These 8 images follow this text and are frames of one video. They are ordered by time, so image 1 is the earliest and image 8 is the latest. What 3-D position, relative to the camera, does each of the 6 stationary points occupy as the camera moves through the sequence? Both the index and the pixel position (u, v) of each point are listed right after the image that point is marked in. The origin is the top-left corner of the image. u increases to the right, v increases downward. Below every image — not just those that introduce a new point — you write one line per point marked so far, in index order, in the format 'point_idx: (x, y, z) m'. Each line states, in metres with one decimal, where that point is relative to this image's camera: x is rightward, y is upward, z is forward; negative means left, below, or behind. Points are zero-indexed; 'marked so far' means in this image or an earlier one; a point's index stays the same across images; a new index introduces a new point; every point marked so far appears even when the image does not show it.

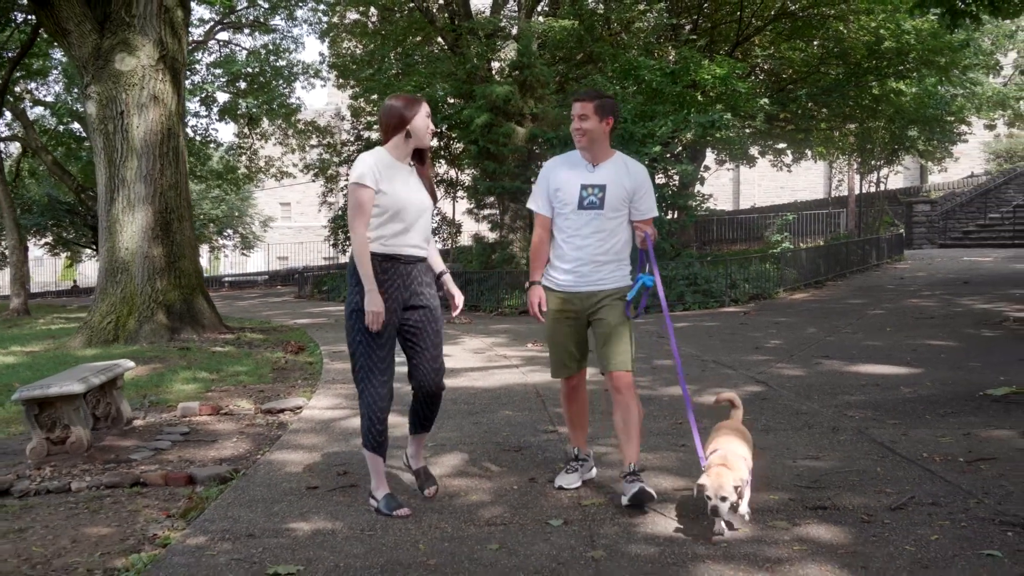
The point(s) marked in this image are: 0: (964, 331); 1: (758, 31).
0: (+3.4, -0.3, +8.6) m
1: (+3.8, +4.0, +17.7) m
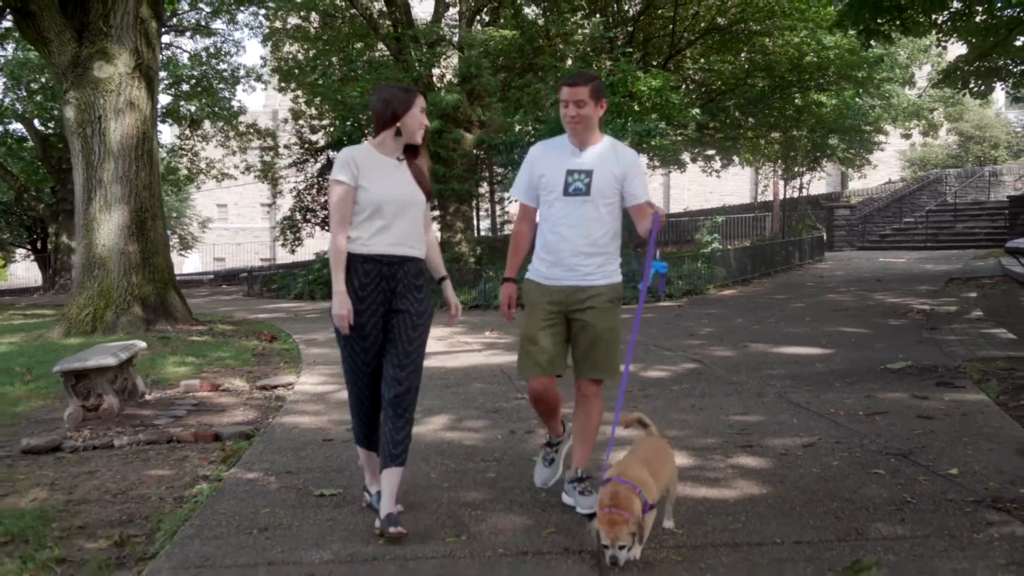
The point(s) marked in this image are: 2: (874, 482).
0: (+3.1, -0.3, +9.7) m
1: (+2.9, +4.0, +18.8) m
2: (+1.2, -0.6, +3.9) m
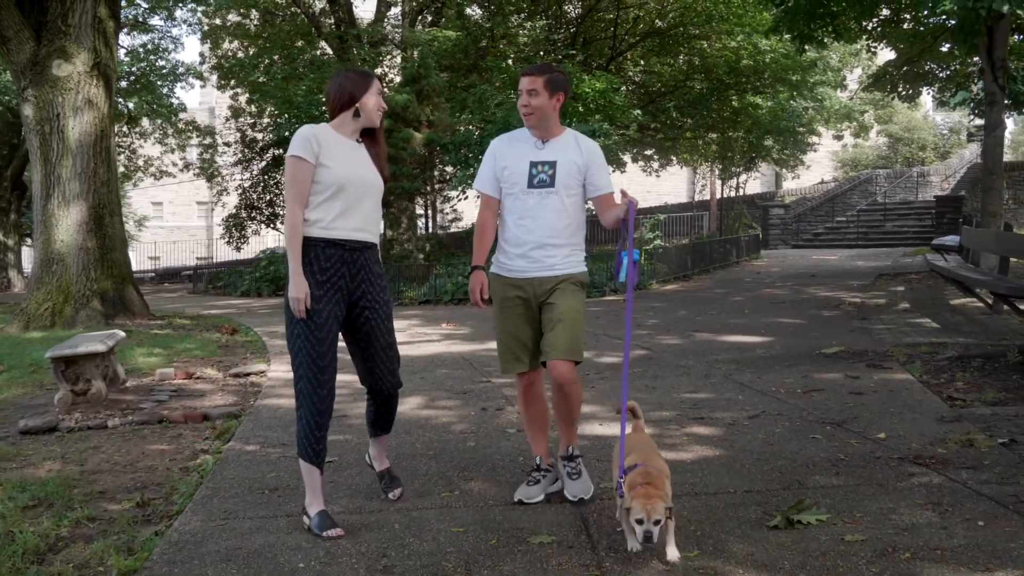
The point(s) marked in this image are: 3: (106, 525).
0: (+2.7, -0.2, +10.3) m
1: (+2.0, +4.0, +19.3) m
2: (+1.1, -0.6, +4.4) m
3: (-1.3, -0.8, +3.8) m
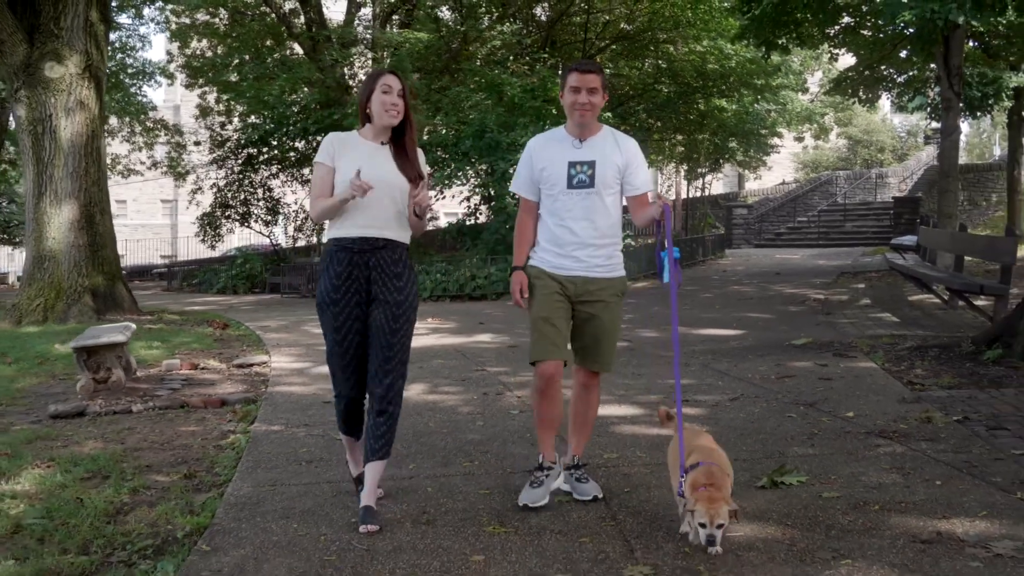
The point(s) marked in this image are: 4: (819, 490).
0: (+2.5, -0.2, +10.8) m
1: (+1.5, +4.1, +19.9) m
2: (+1.2, -0.6, +4.9) m
3: (-1.3, -0.7, +4.2) m
4: (+1.0, -0.6, +3.7) m
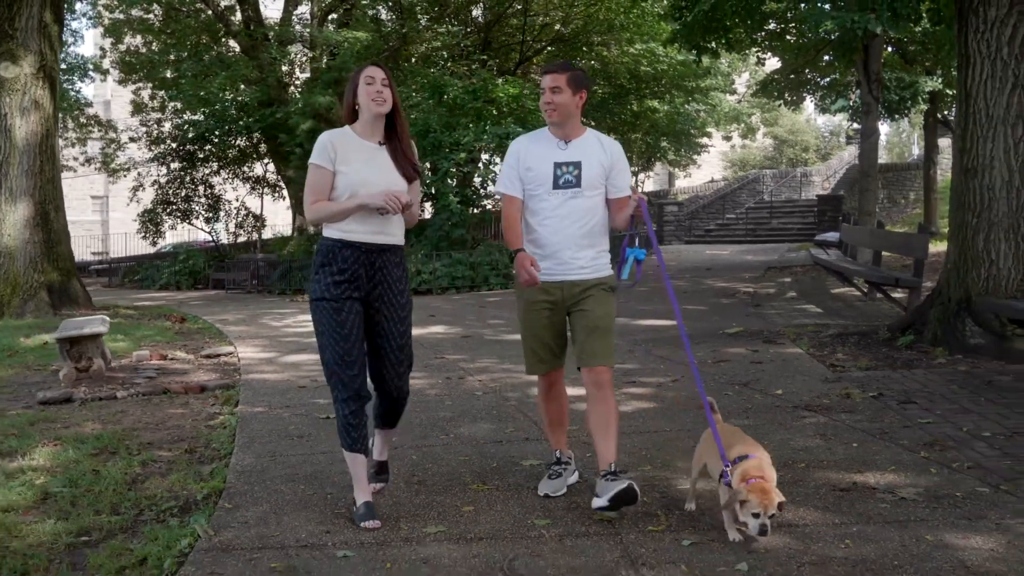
0: (+2.0, -0.1, +11.5) m
1: (+0.5, +4.2, +20.4) m
2: (+1.0, -0.5, +5.5) m
3: (-1.4, -0.7, +4.6) m
4: (+0.9, -0.6, +4.3) m
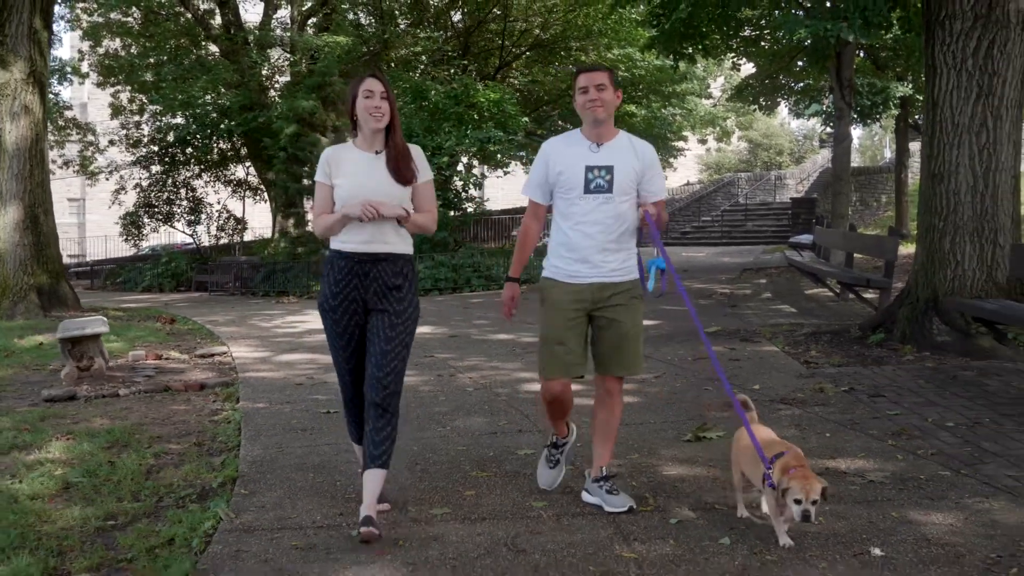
0: (+1.8, -0.1, +11.8) m
1: (+0.1, +4.1, +20.7) m
2: (+1.0, -0.5, +5.8) m
3: (-1.4, -0.7, +4.9) m
4: (+0.9, -0.6, +4.5) m
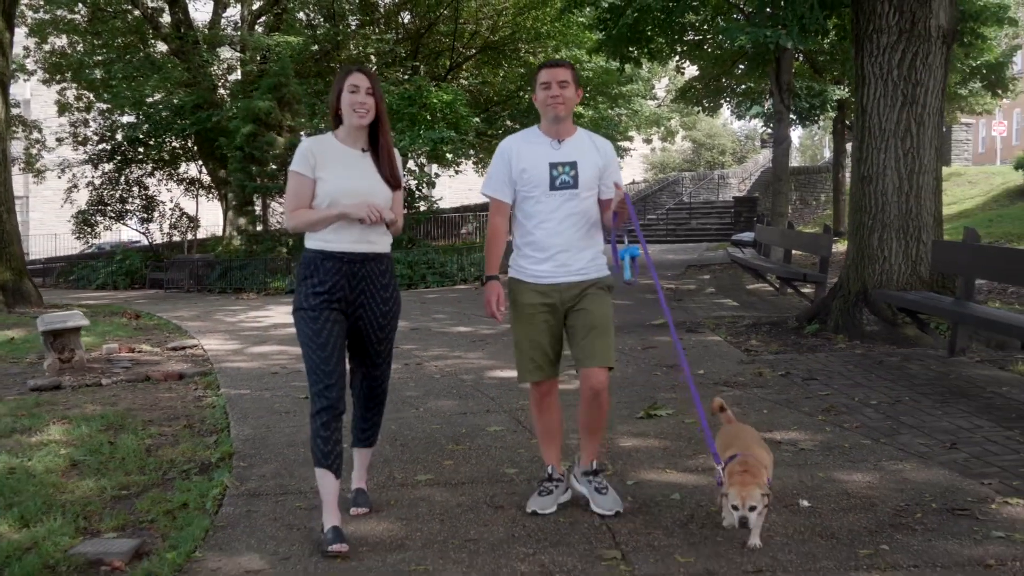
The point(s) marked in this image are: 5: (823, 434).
0: (+1.3, -0.1, +12.4) m
1: (-0.8, +4.2, +21.2) m
2: (+0.8, -0.5, +6.3) m
3: (-1.5, -0.7, +5.3) m
4: (+0.7, -0.6, +5.1) m
5: (+1.3, -0.6, +4.7) m
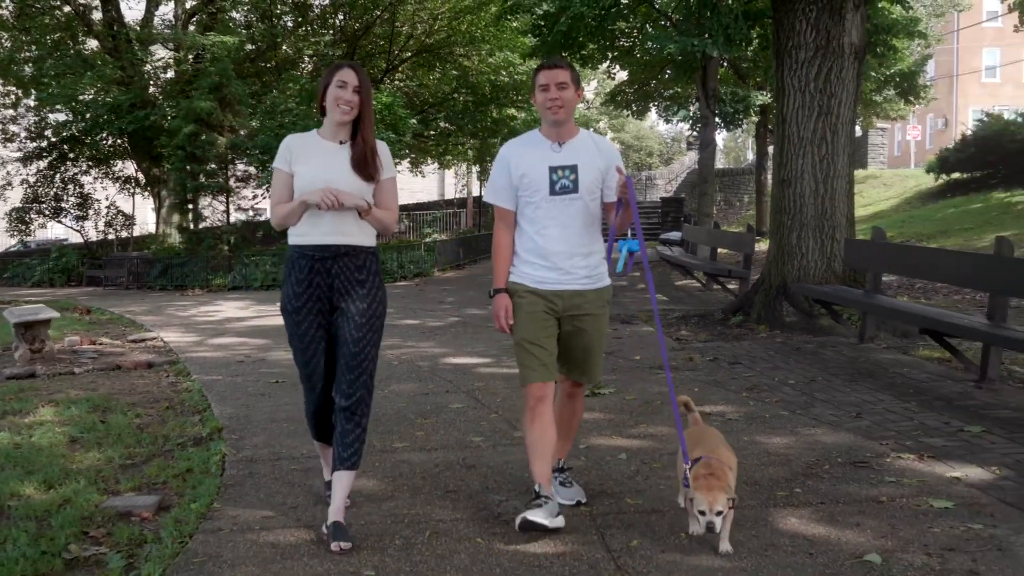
0: (+0.7, 0.0, +13.0) m
1: (-2.0, +4.2, +21.6) m
2: (+0.5, -0.4, +6.9) m
3: (-1.7, -0.6, +5.7) m
4: (+0.5, -0.5, +5.7) m
5: (+1.1, -0.6, +5.3) m
